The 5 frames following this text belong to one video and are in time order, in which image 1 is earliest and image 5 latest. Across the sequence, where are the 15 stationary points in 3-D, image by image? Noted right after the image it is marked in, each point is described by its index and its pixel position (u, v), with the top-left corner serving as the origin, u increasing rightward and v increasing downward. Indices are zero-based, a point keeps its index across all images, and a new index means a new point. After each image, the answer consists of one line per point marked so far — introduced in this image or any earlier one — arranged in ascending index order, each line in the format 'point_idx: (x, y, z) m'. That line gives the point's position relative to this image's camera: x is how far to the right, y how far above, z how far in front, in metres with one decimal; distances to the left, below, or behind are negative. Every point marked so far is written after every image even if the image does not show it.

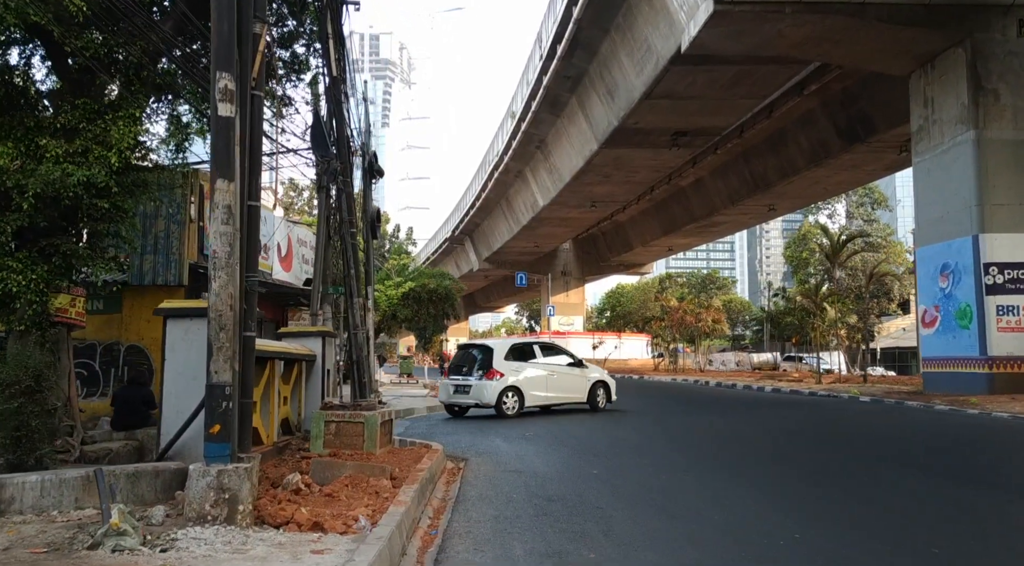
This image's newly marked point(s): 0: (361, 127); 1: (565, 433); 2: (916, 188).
0: (-2.6, +2.7, +14.2) m
1: (+0.8, -2.3, +12.3) m
2: (+7.1, +1.7, +14.4) m
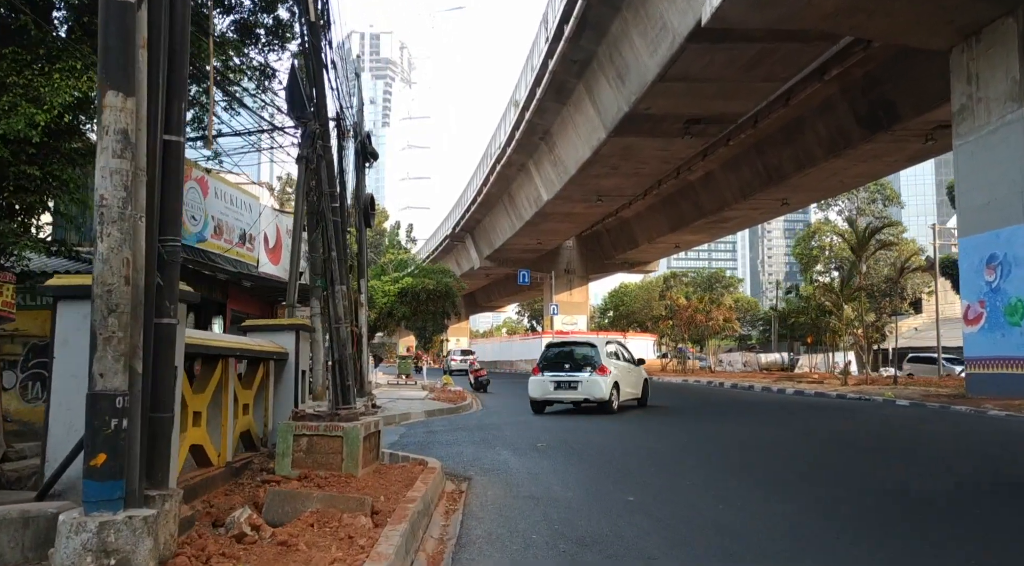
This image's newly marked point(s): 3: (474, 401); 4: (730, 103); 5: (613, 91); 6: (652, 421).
0: (-2.5, +2.8, +13.0) m
1: (+0.9, -2.2, +11.1) m
2: (+7.2, +1.8, +13.2) m
3: (-0.9, -2.9, +19.2) m
4: (+5.1, +4.2, +19.1) m
5: (+2.5, +4.7, +19.9) m
6: (+2.5, -2.5, +14.6) m
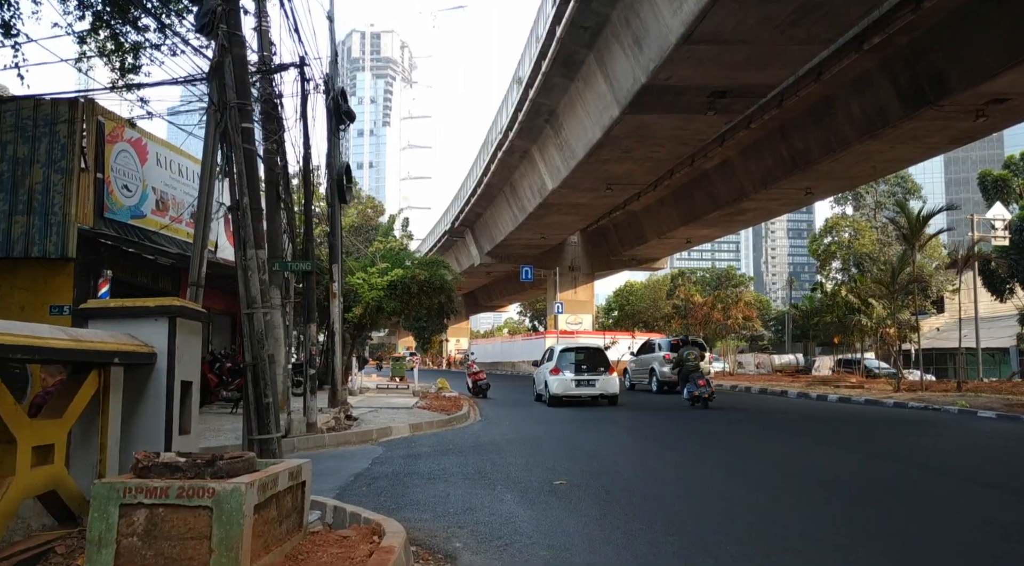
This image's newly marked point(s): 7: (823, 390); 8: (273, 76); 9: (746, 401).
0: (-2.4, +3.0, +10.9) m
1: (+0.9, -2.0, +8.9) m
2: (+7.3, +2.0, +11.0) m
3: (-0.9, -2.7, +17.1) m
4: (+5.2, +4.4, +16.9) m
5: (+2.5, +4.8, +17.8) m
6: (+2.6, -2.3, +12.4) m
7: (+7.2, -2.5, +18.8) m
8: (-2.8, +2.5, +9.7) m
9: (+5.3, -2.7, +18.5) m
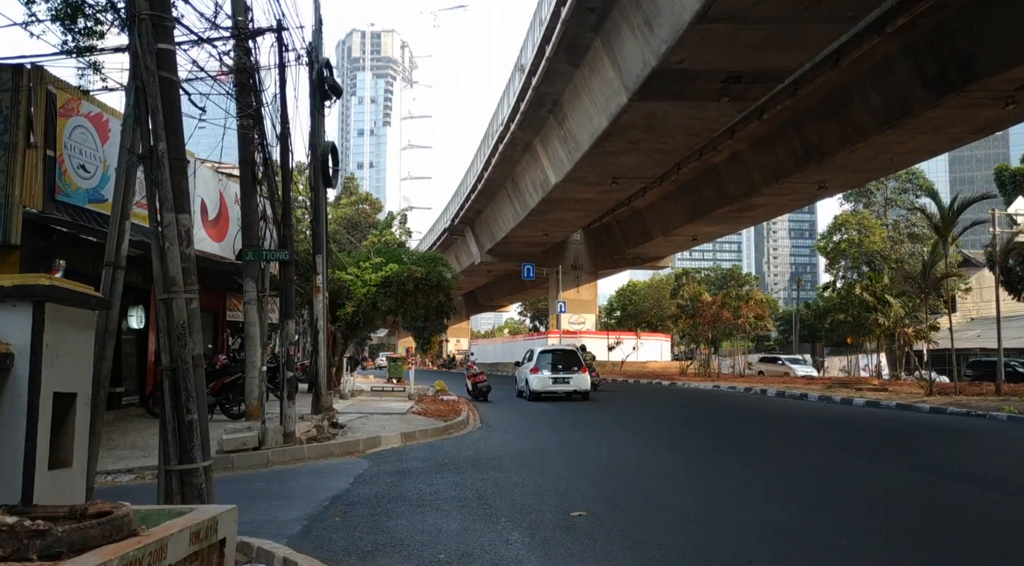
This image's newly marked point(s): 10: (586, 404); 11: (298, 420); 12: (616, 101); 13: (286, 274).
0: (-2.4, +3.1, +9.8) m
1: (+1.0, -1.9, +7.9) m
2: (+7.3, +2.0, +10.0) m
3: (-0.8, -2.6, +16.0) m
4: (+5.2, +4.4, +15.9) m
5: (+2.6, +4.9, +16.7) m
6: (+2.6, -2.3, +11.3) m
7: (+7.2, -2.4, +17.8) m
8: (-2.8, +2.6, +8.6) m
9: (+5.3, -2.6, +17.4) m
10: (+1.8, -2.9, +19.6) m
11: (-3.0, -1.9, +11.4) m
12: (+2.4, +4.2, +18.8) m
13: (-2.5, +0.1, +9.3) m
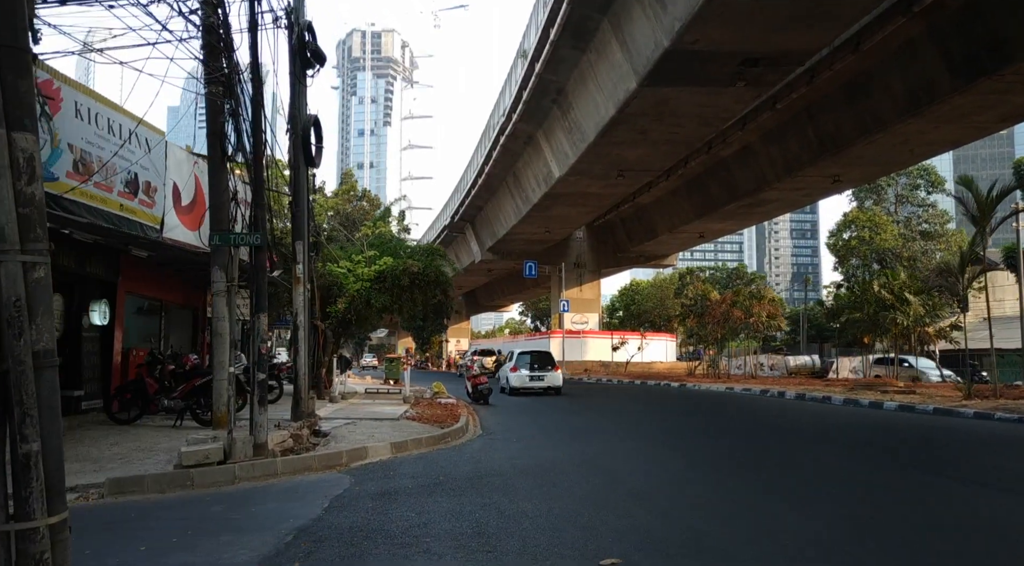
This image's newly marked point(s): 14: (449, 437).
0: (-2.3, +3.2, +8.8) m
1: (+1.0, -1.8, +6.8) m
2: (+7.4, +2.1, +8.9) m
3: (-0.8, -2.5, +15.0) m
4: (+5.3, +4.5, +14.8) m
5: (+2.6, +5.0, +15.7) m
6: (+2.7, -2.2, +10.3) m
7: (+7.3, -2.3, +16.7) m
8: (-2.7, +2.6, +7.6) m
9: (+5.4, -2.5, +16.3) m
10: (+1.8, -2.8, +18.5) m
11: (-2.9, -1.8, +10.3) m
12: (+2.5, +4.3, +17.7) m
13: (-2.5, +0.2, +8.2) m
14: (-0.9, -2.2, +11.6) m
